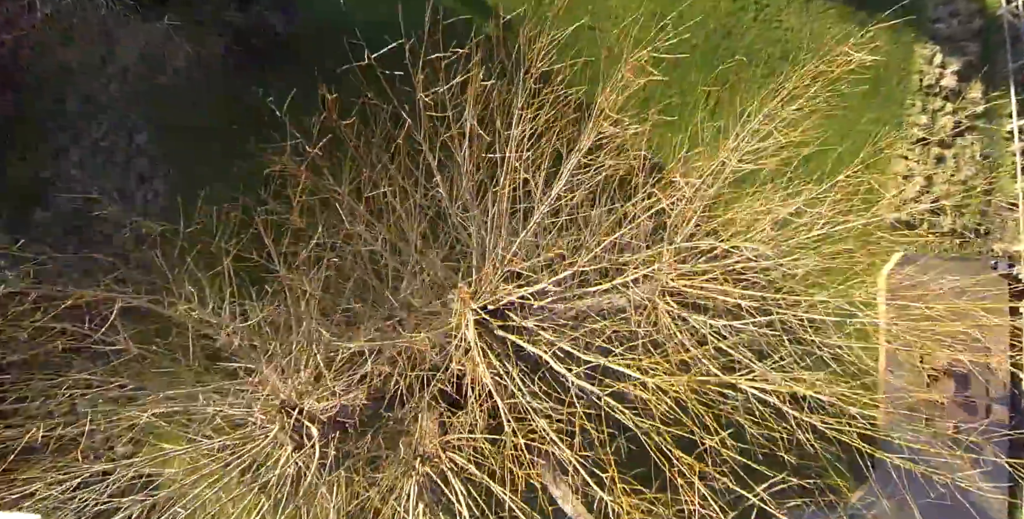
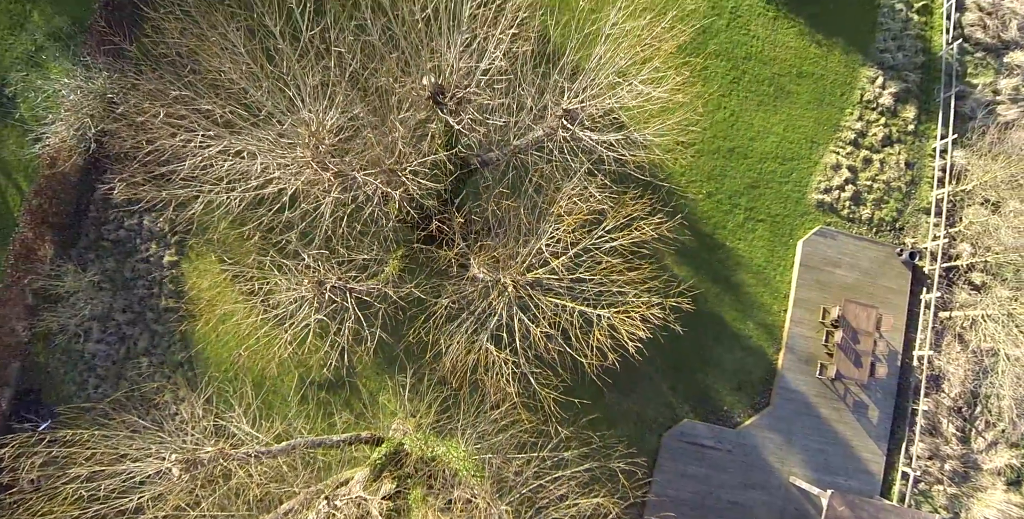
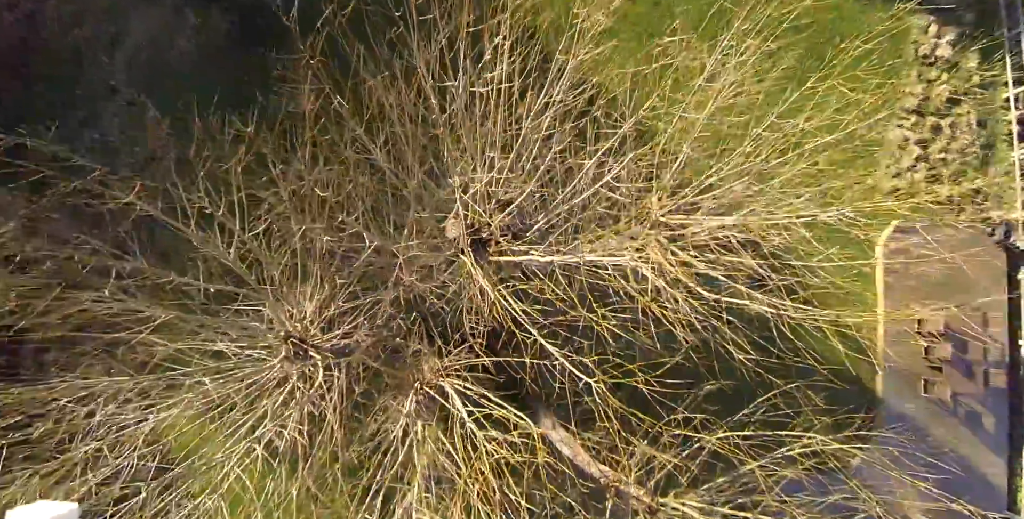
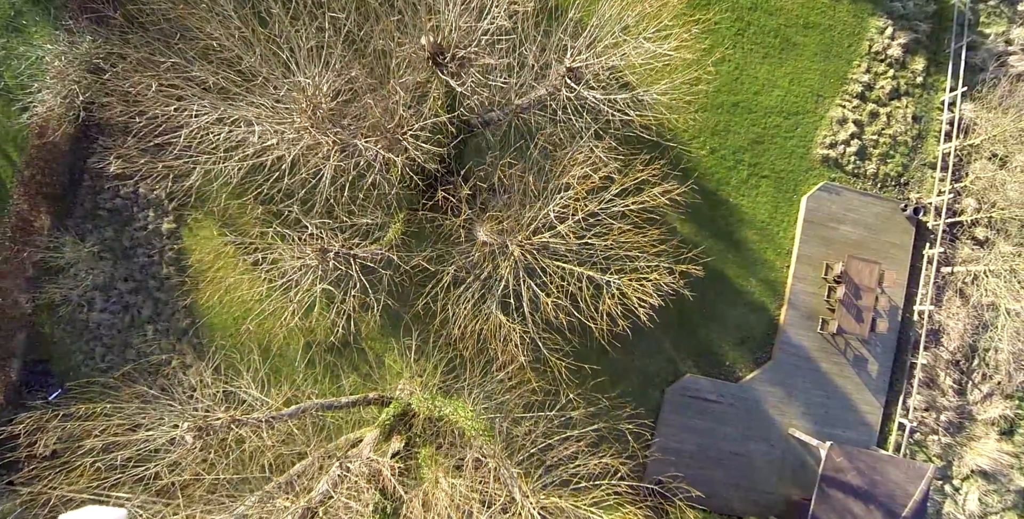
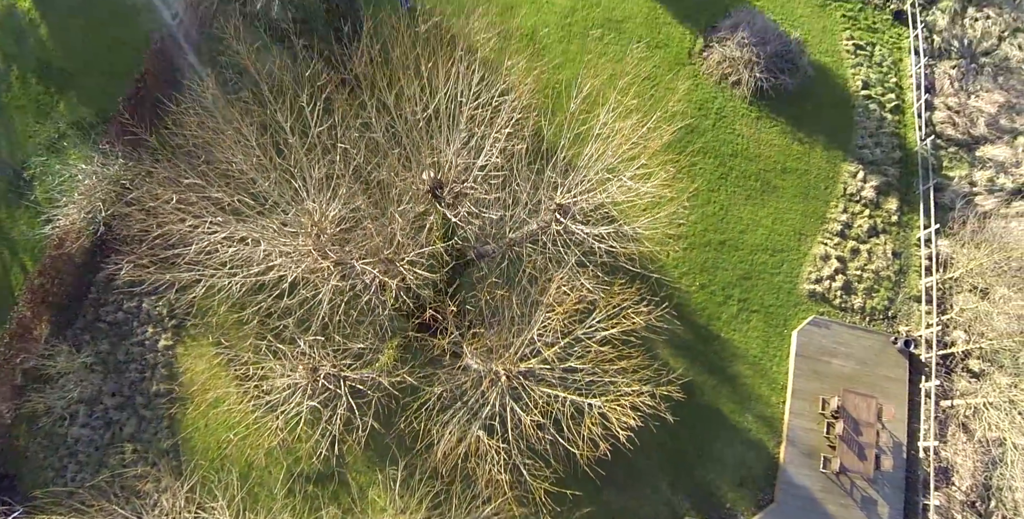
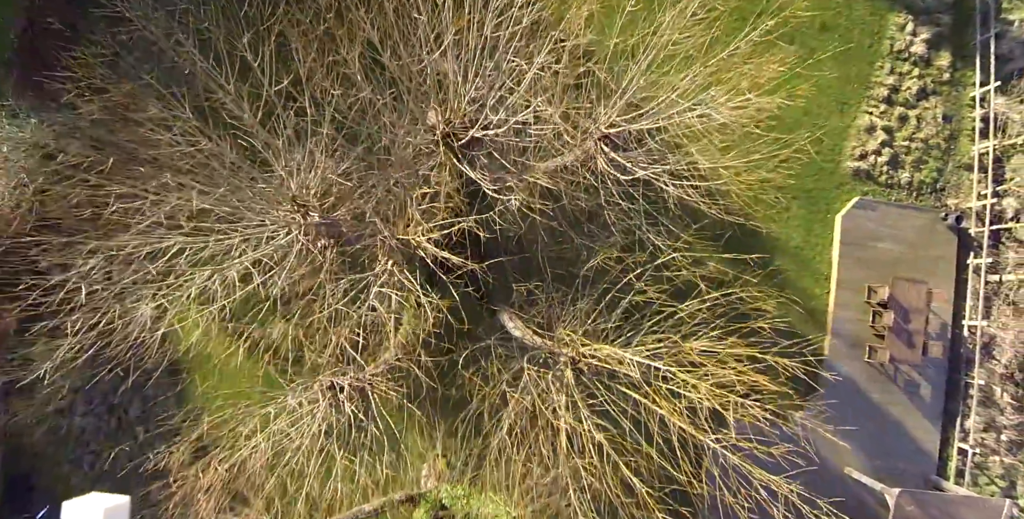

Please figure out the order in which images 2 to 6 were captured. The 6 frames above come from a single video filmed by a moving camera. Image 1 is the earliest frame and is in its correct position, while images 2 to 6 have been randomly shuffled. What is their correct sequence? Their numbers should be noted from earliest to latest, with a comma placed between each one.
3, 6, 4, 2, 5
